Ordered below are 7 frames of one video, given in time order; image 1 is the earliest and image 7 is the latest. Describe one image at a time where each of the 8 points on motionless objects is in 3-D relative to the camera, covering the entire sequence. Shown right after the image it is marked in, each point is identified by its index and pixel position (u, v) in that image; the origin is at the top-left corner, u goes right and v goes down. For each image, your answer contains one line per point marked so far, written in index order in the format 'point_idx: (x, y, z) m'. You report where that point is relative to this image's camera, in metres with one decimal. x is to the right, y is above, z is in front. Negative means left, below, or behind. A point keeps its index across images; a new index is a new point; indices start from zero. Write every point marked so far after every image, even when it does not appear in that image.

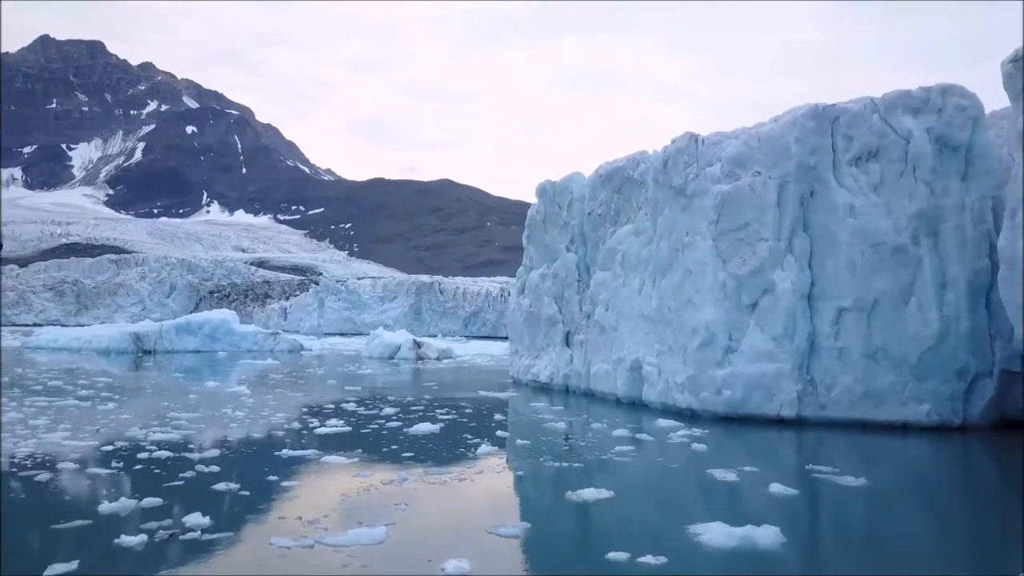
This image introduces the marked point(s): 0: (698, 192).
0: (+3.5, +1.8, +14.5) m
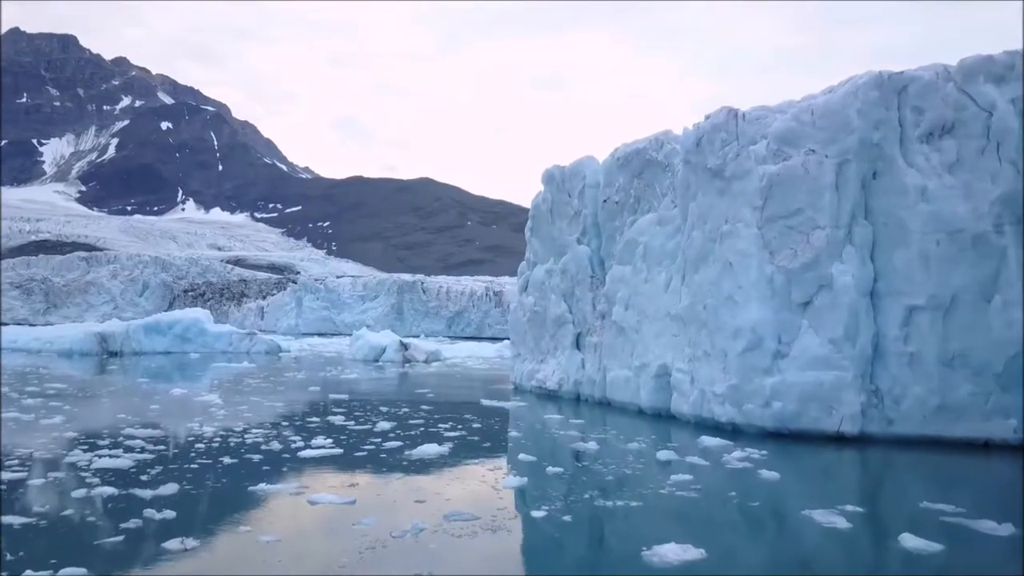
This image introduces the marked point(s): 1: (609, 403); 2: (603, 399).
0: (+3.8, +1.9, +12.6) m
1: (+2.1, -2.4, +15.9) m
2: (+2.0, -2.4, +16.0) m
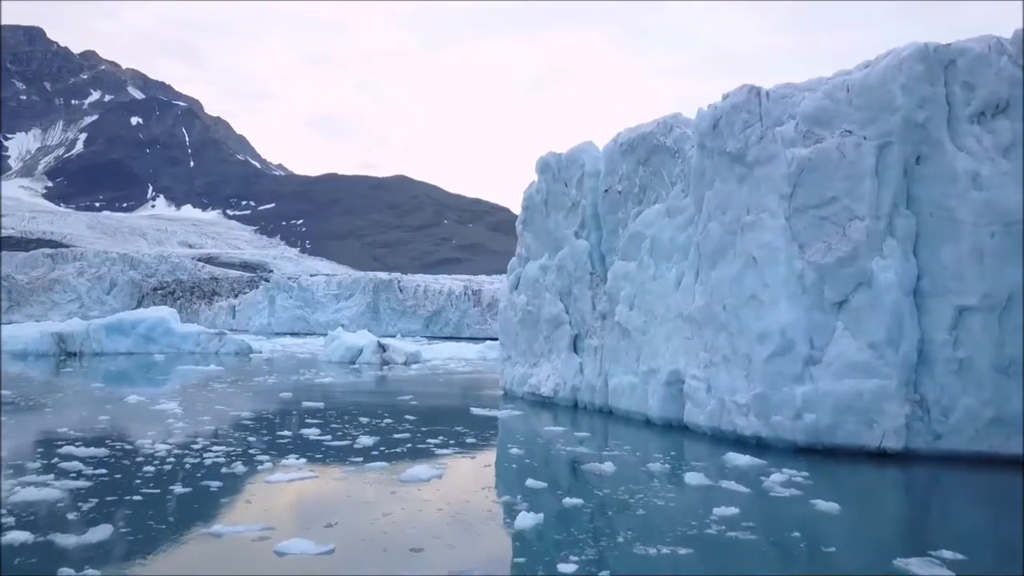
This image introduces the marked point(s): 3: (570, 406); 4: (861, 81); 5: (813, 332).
0: (+3.7, +1.9, +11.3) m
1: (+1.9, -2.4, +14.5) m
2: (+1.8, -2.3, +14.6) m
3: (+1.2, -2.4, +15.5) m
4: (+4.8, +2.9, +10.5) m
5: (+4.2, -0.6, +10.6) m
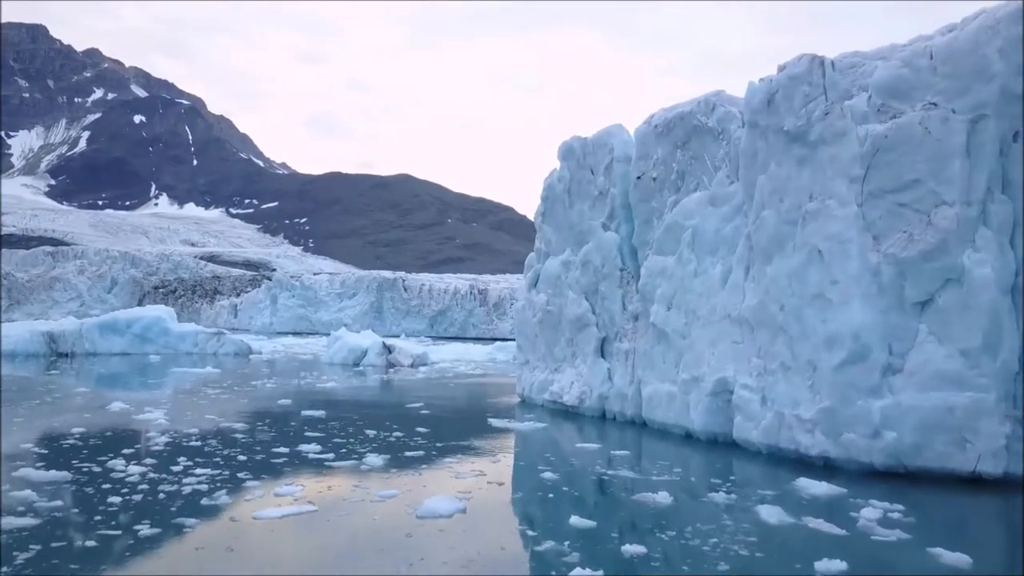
0: (+4.1, +1.9, +9.9) m
1: (+2.3, -2.3, +13.1) m
2: (+2.2, -2.3, +13.2) m
3: (+1.6, -2.4, +14.1) m
4: (+5.2, +2.9, +9.1) m
5: (+4.5, -0.6, +9.1) m
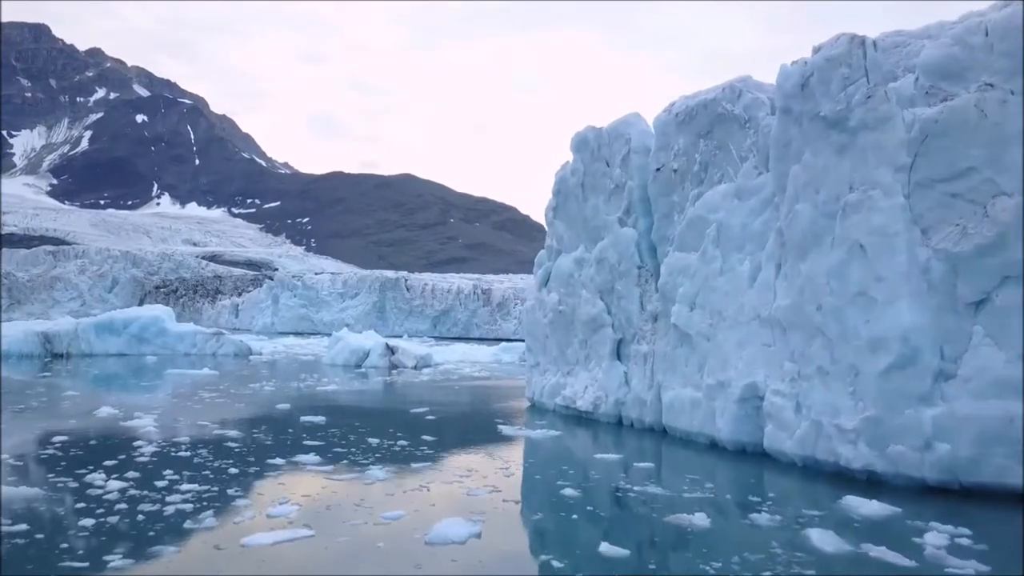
0: (+4.3, +2.0, +9.1) m
1: (+2.5, -2.3, +12.3) m
2: (+2.4, -2.3, +12.4) m
3: (+1.8, -2.3, +13.3) m
4: (+5.4, +2.9, +8.3) m
5: (+4.7, -0.6, +8.3) m
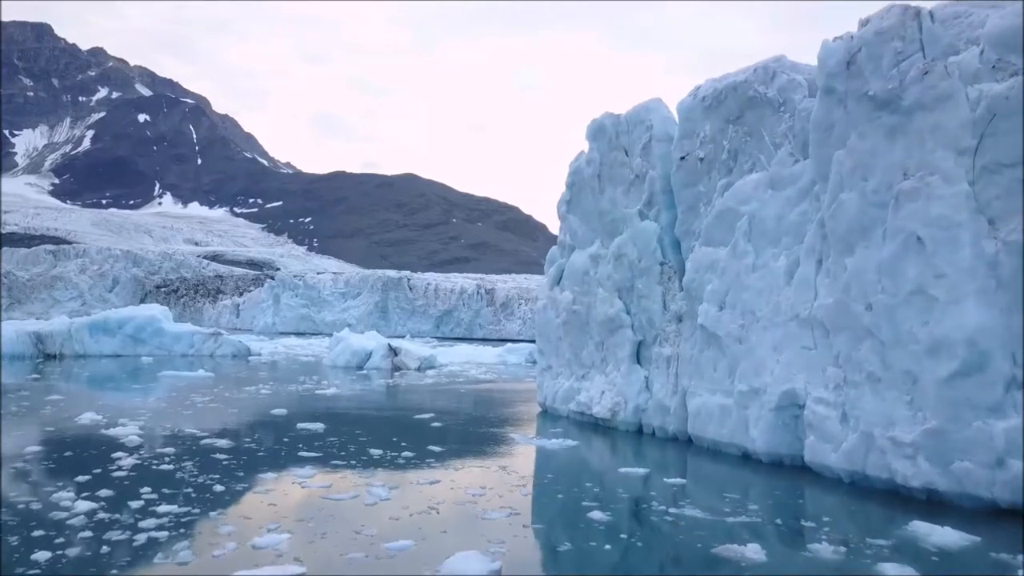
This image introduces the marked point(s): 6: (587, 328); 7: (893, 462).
0: (+4.5, +2.0, +8.2) m
1: (+2.7, -2.3, +11.4) m
2: (+2.6, -2.2, +11.5) m
3: (+2.0, -2.3, +12.4) m
4: (+5.6, +2.9, +7.4) m
5: (+4.9, -0.5, +7.4) m
6: (+1.3, -0.7, +13.4) m
7: (+4.0, -1.8, +8.0) m
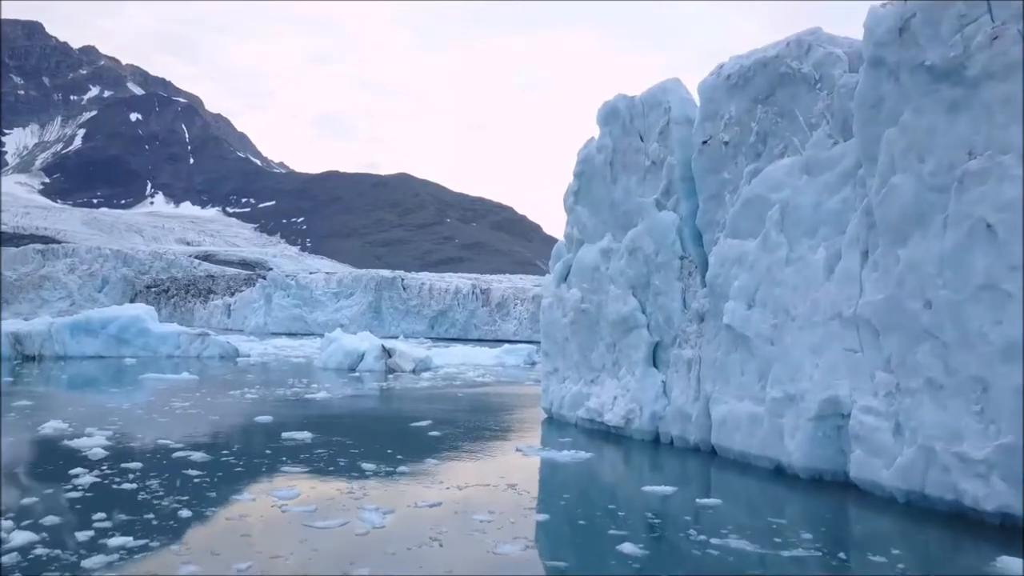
0: (+4.6, +2.0, +7.2) m
1: (+2.8, -2.2, +10.4) m
2: (+2.7, -2.2, +10.5) m
3: (+2.0, -2.3, +11.4) m
4: (+5.7, +3.0, +6.4) m
5: (+5.0, -0.5, +6.4) m
6: (+1.4, -0.6, +12.4) m
7: (+4.1, -1.8, +7.0) m
